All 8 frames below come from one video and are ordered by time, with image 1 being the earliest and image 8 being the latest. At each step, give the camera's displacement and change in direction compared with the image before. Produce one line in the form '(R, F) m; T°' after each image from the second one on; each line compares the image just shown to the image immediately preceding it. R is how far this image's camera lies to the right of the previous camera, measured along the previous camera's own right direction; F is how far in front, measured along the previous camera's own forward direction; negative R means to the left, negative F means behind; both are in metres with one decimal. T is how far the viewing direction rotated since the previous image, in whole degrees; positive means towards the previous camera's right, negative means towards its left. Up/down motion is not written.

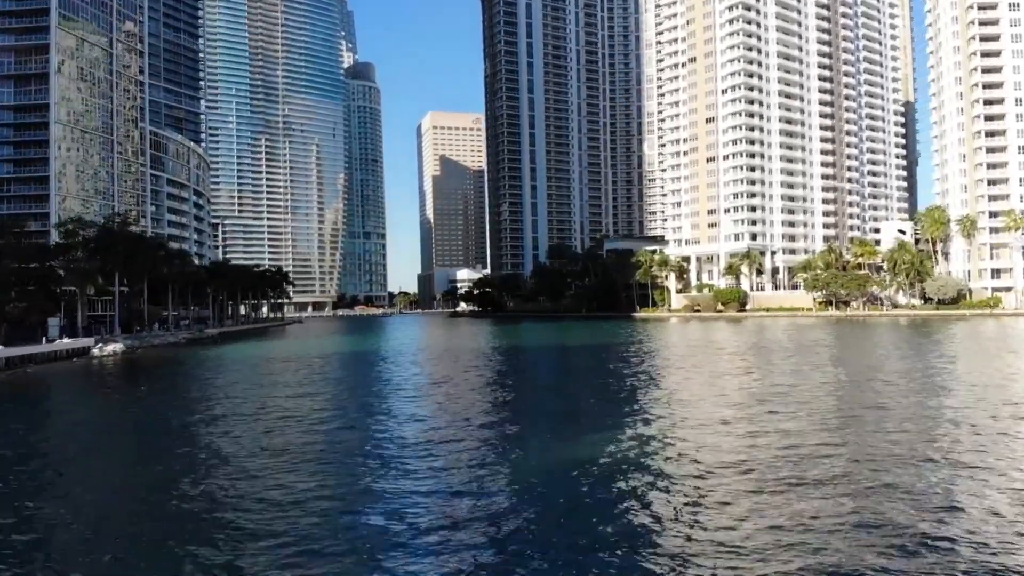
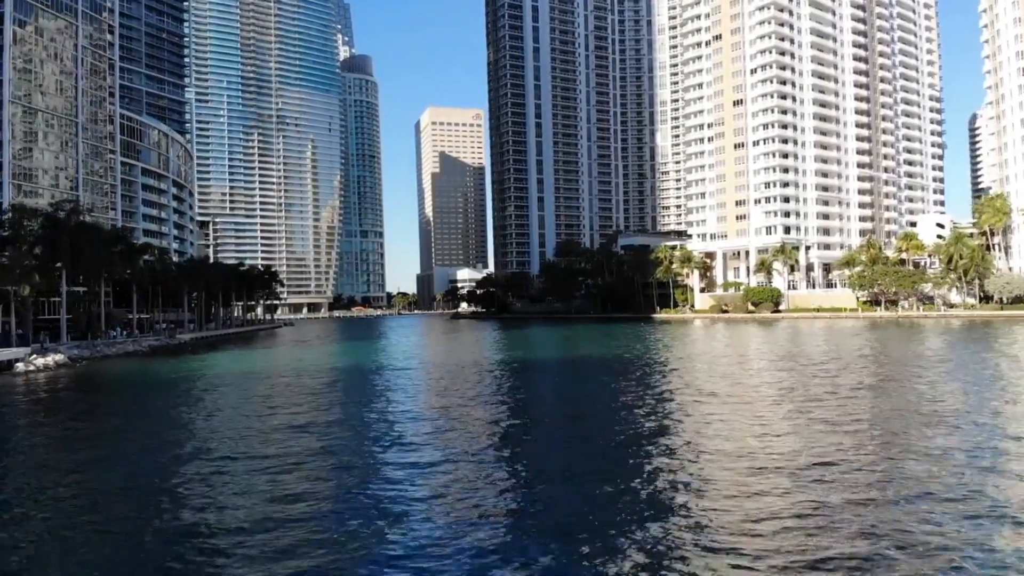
(-2.1, +14.2) m; 0°
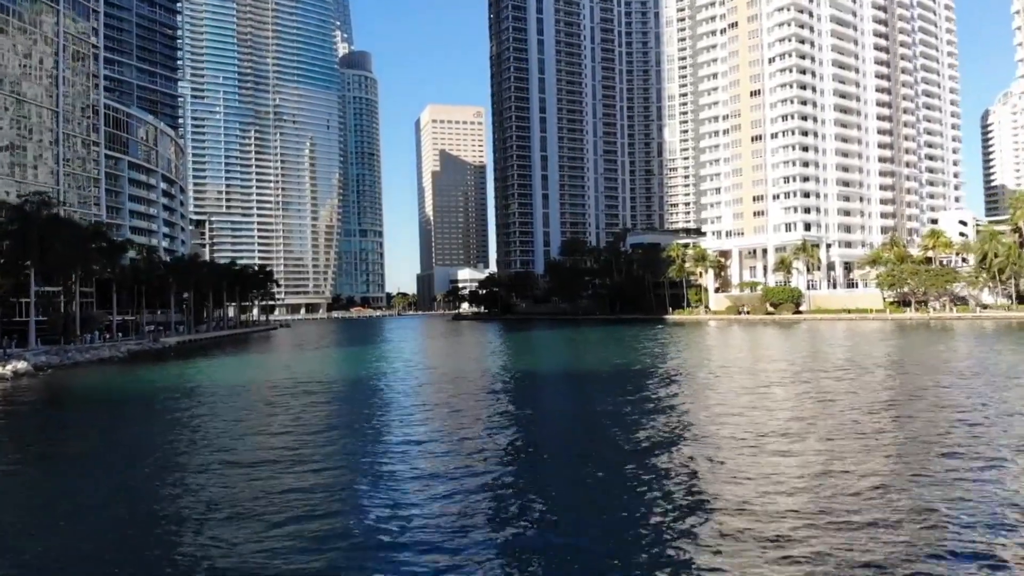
(-1.2, +7.1) m; 0°
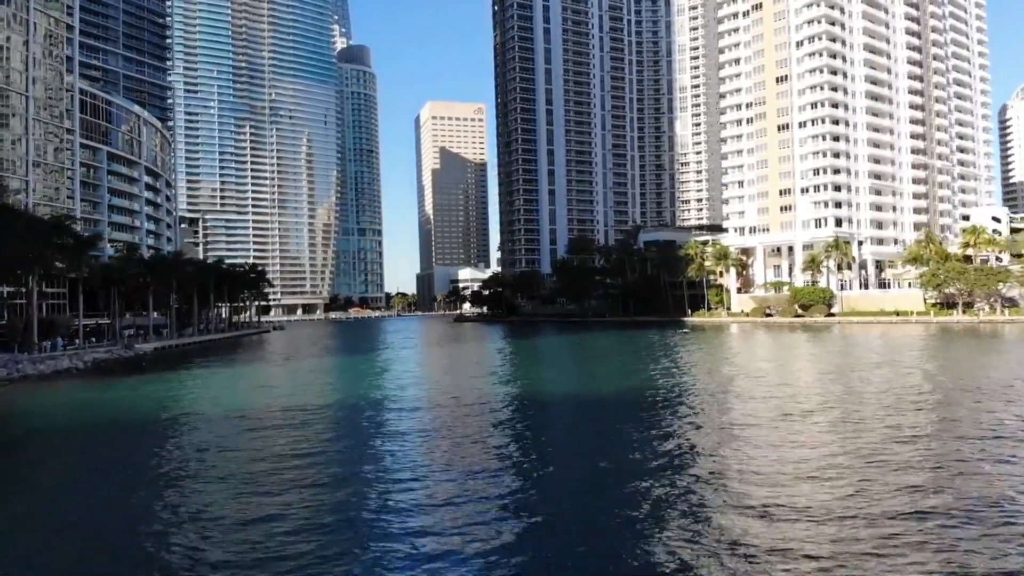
(-1.6, +9.7) m; 0°
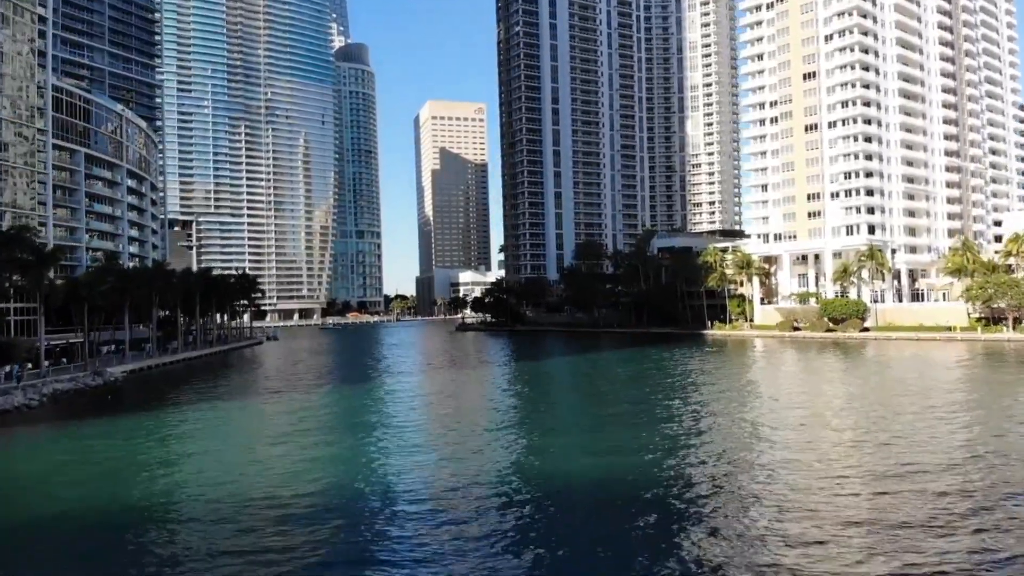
(-1.5, +8.9) m; 0°
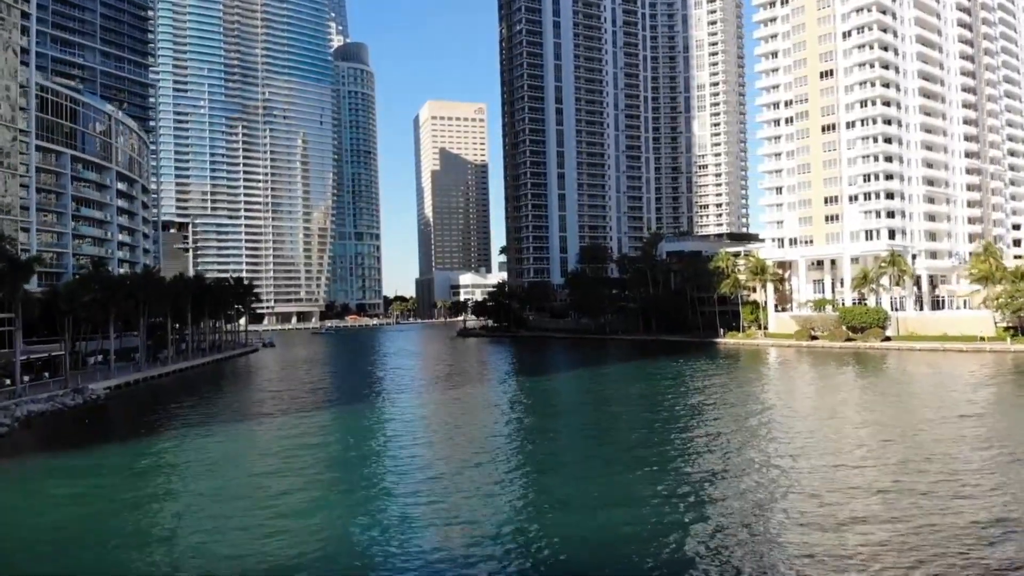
(-0.9, +4.9) m; 0°
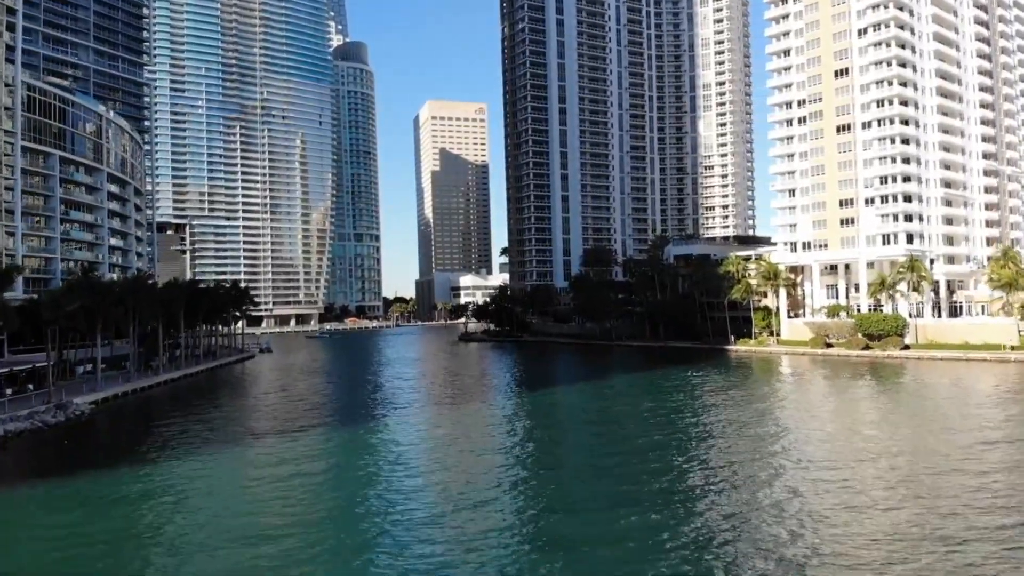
(-0.7, +3.9) m; 0°
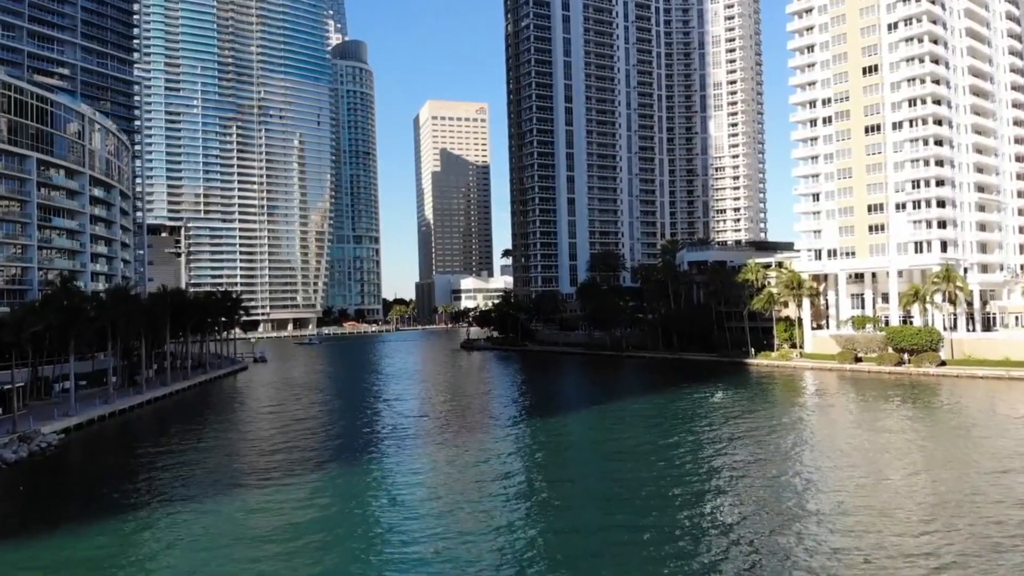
(-1.1, +6.7) m; 0°
